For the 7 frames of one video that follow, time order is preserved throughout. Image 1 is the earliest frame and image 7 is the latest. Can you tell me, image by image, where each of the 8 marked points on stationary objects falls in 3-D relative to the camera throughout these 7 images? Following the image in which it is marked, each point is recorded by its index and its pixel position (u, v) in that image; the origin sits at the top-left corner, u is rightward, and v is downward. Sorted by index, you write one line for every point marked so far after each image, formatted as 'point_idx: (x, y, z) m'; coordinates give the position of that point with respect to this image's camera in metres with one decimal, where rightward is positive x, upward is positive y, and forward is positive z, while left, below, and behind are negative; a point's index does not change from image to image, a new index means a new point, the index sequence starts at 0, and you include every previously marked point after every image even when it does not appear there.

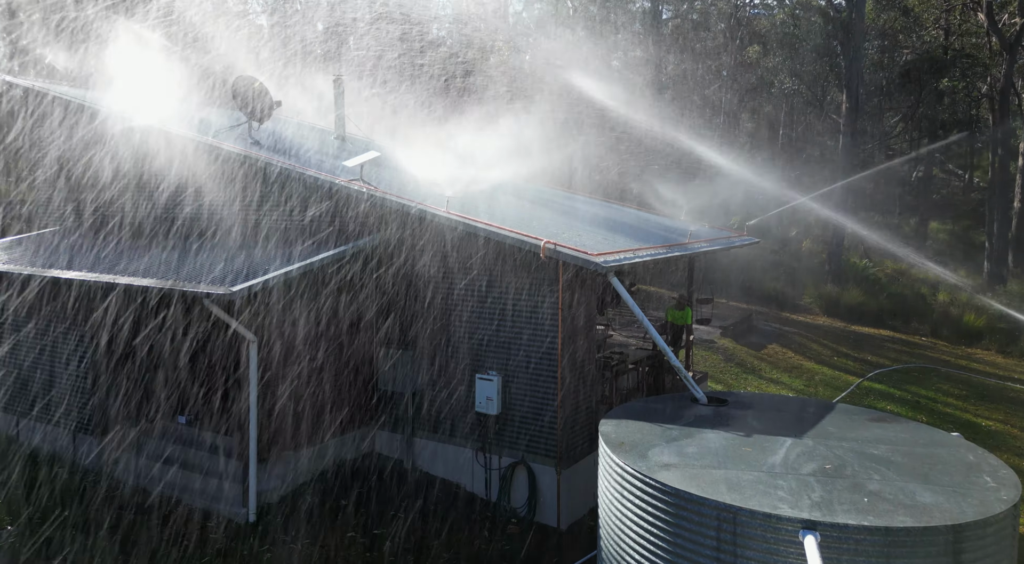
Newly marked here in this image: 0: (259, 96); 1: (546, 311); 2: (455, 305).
0: (-3.6, +2.6, +11.9) m
1: (+0.4, -0.3, +8.5) m
2: (-0.6, -0.3, +9.1) m
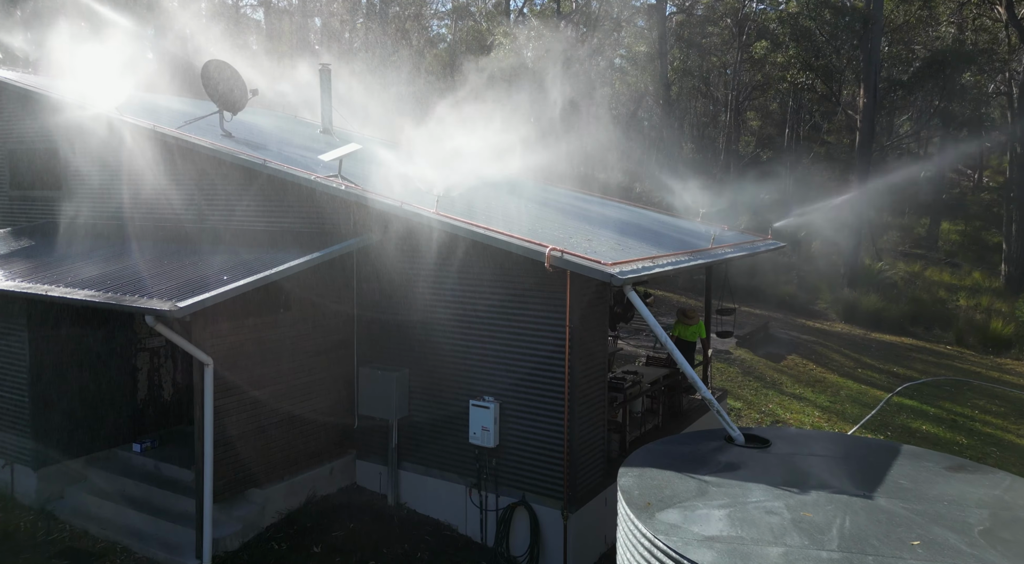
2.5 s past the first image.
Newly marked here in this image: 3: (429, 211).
0: (-3.6, +2.5, +10.7) m
1: (+0.3, -0.4, +7.4) m
2: (-0.6, -0.4, +7.9) m
3: (-0.7, +0.6, +7.6) m
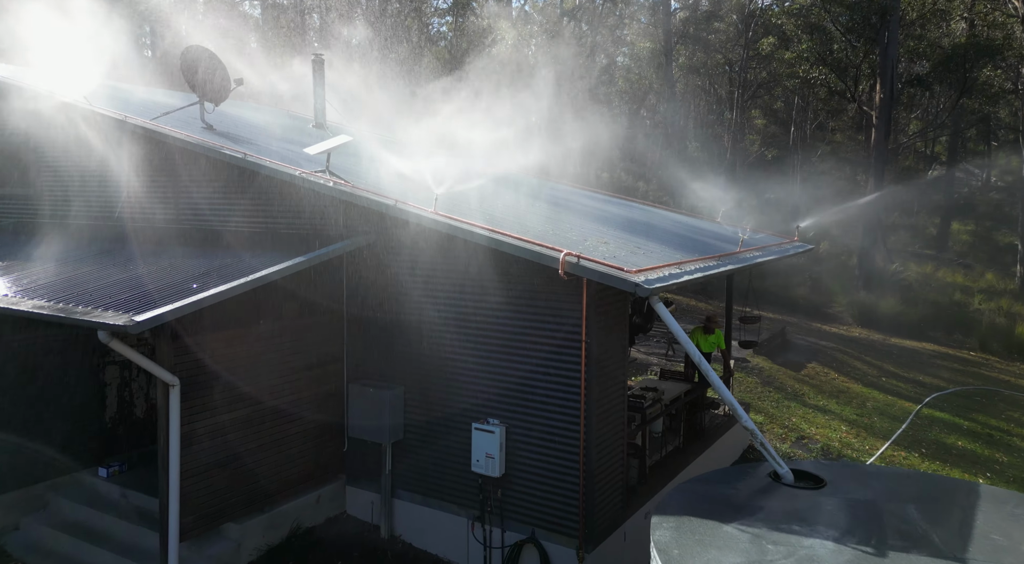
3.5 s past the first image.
0: (-3.5, +2.5, +9.9) m
1: (+0.4, -0.5, +6.5) m
2: (-0.6, -0.4, +7.1) m
3: (-0.7, +0.6, +6.8) m
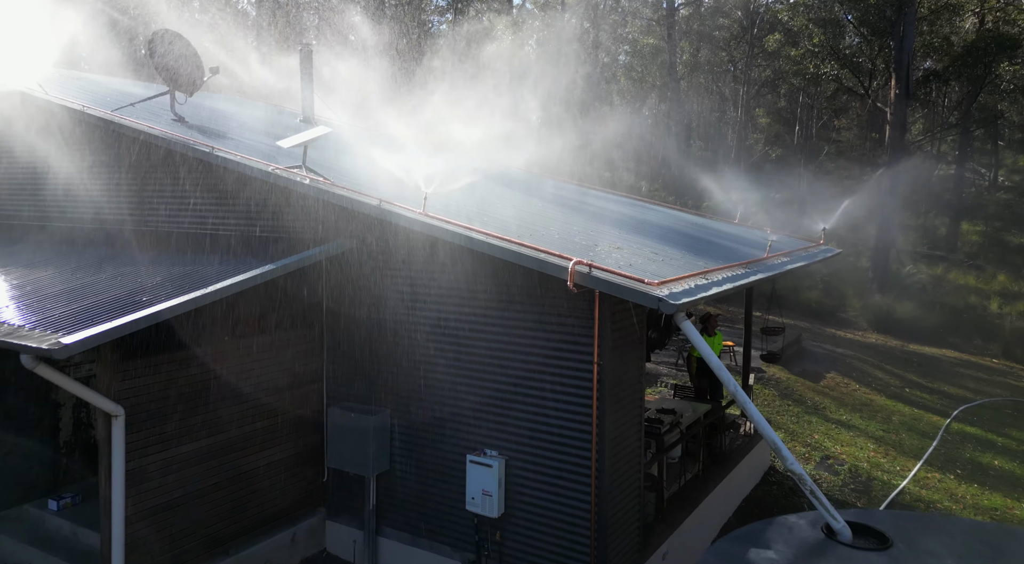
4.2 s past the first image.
0: (-3.5, +2.4, +9.0) m
1: (+0.4, -0.6, +5.7) m
2: (-0.6, -0.5, +6.2) m
3: (-0.7, +0.5, +5.9) m
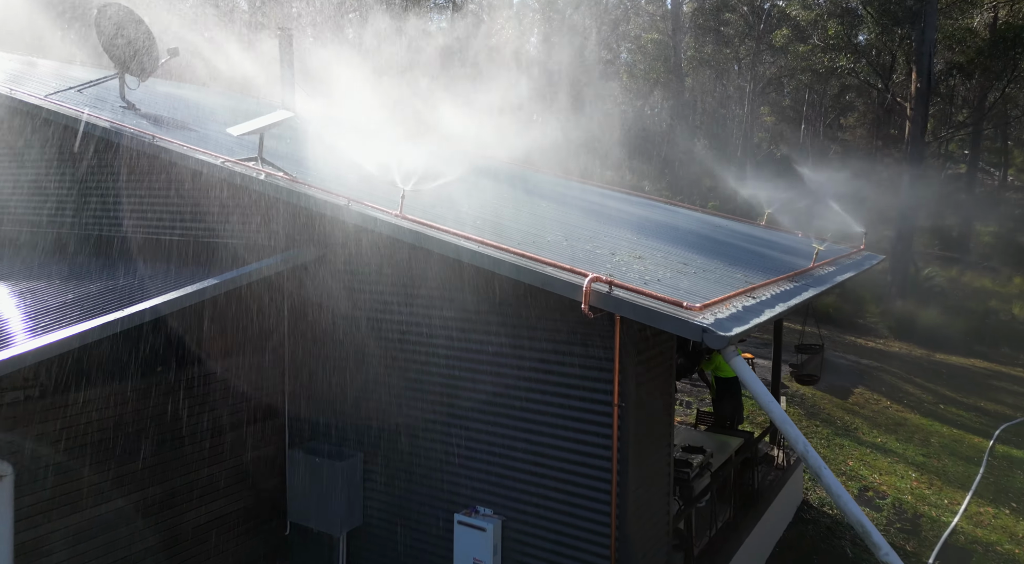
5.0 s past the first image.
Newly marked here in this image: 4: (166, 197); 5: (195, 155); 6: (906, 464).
0: (-3.5, +2.3, +7.9) m
1: (+0.4, -0.7, +4.5) m
2: (-0.6, -0.6, +5.1) m
3: (-0.7, +0.4, +4.8) m
4: (-2.5, +0.6, +6.0) m
5: (-2.1, +0.8, +5.6) m
6: (+4.6, -2.1, +9.9) m
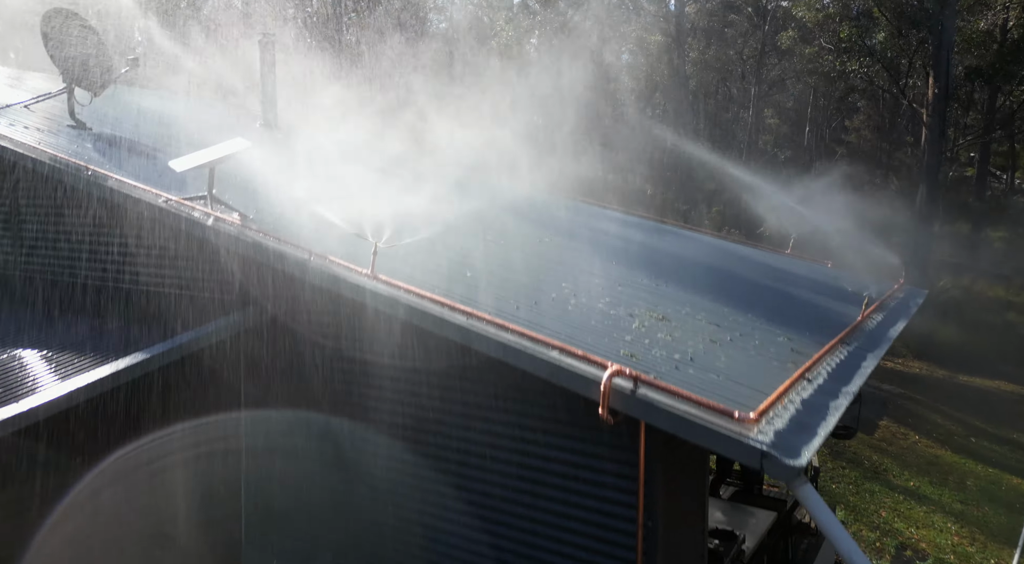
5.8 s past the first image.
0: (-3.5, +1.9, +7.0) m
1: (+0.4, -1.0, +3.7) m
2: (-0.6, -1.0, +4.2) m
3: (-0.7, +0.1, +3.9) m
4: (-2.5, +0.3, +5.1) m
5: (-2.1, +0.5, +4.7) m
6: (+4.6, -2.5, +9.0) m
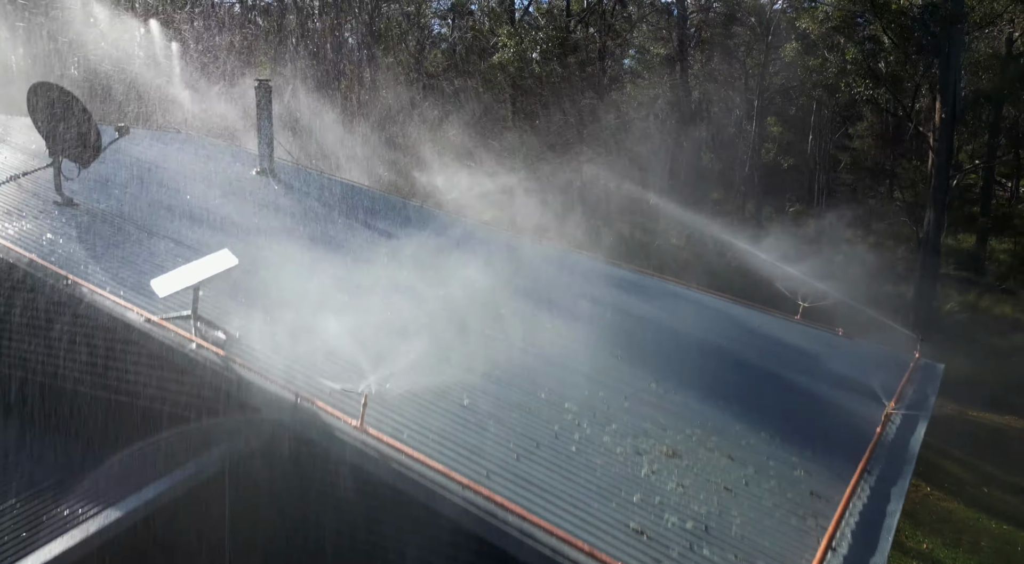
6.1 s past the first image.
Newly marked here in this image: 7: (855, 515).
0: (-3.5, +1.3, +6.8) m
1: (+0.4, -1.6, +3.4) m
2: (-0.6, -1.6, +4.0) m
3: (-0.7, -0.6, +3.7) m
4: (-2.5, -0.4, +4.8) m
5: (-2.1, -0.2, +4.4) m
6: (+4.6, -3.1, +8.7) m
7: (+1.6, -1.0, +4.0) m
